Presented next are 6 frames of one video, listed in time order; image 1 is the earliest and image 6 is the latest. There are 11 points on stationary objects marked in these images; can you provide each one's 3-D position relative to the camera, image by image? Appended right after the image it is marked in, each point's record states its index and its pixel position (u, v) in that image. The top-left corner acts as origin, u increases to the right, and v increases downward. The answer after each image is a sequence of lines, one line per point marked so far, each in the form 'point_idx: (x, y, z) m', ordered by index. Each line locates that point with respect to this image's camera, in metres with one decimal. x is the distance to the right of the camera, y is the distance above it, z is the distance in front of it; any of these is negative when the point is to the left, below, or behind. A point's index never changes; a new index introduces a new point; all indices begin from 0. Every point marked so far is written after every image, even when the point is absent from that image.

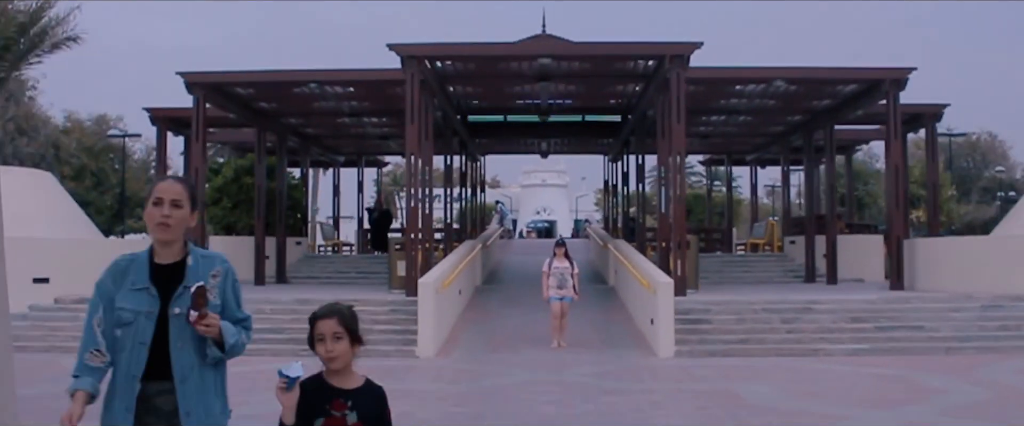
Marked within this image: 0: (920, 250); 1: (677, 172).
0: (+6.3, -0.6, +19.4) m
1: (+2.3, +0.6, +17.5) m
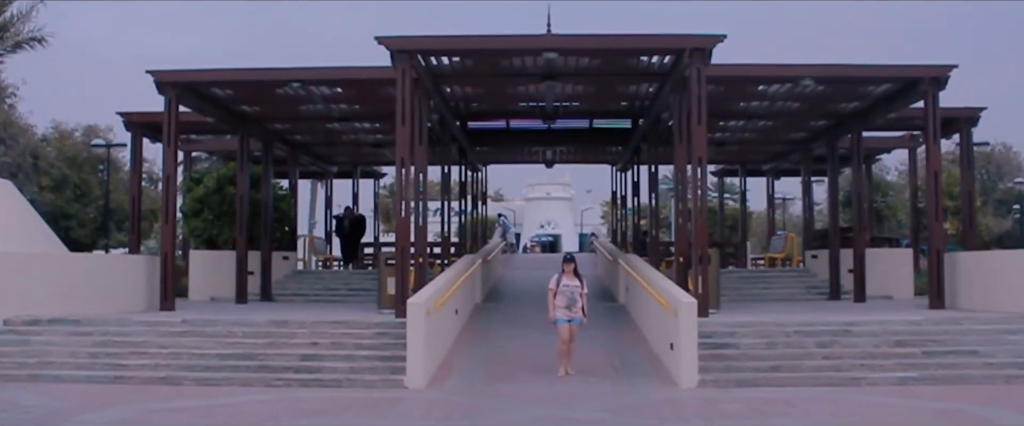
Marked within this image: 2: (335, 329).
0: (+6.4, -0.7, +17.7) m
1: (+2.4, +0.4, +15.8) m
2: (-2.0, -1.3, +14.2) m
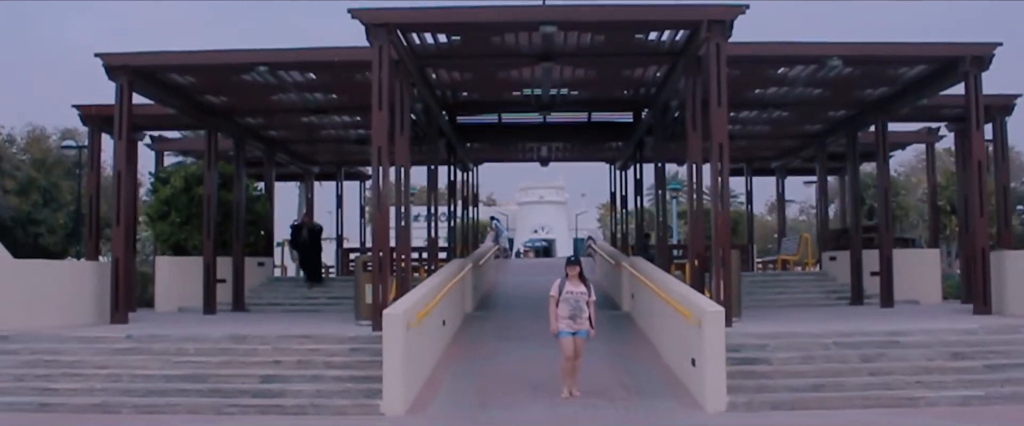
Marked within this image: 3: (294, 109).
0: (+6.3, -0.7, +15.8) m
1: (+2.3, +0.5, +13.9) m
2: (-2.1, -1.3, +12.3) m
3: (-3.4, +1.6, +19.8) m
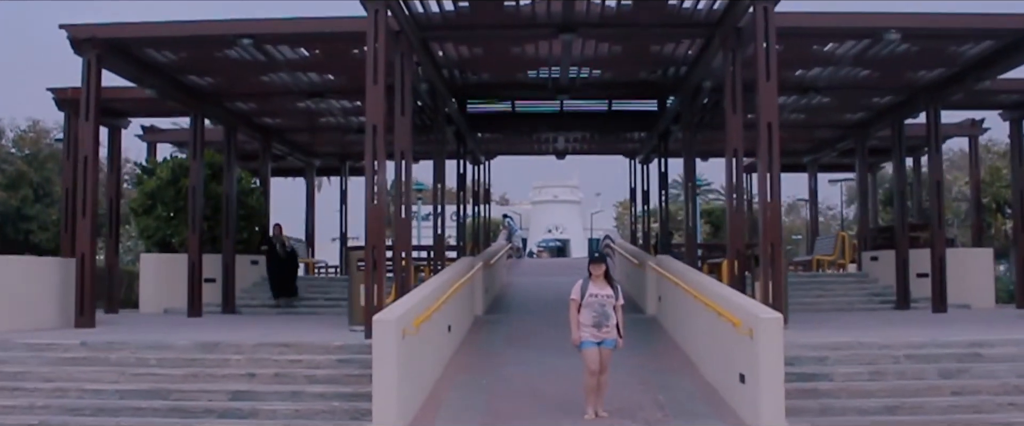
0: (+6.5, -0.6, +14.0) m
1: (+2.4, +0.6, +12.1) m
2: (-1.9, -1.2, +10.5) m
3: (-3.2, +1.7, +18.1) m
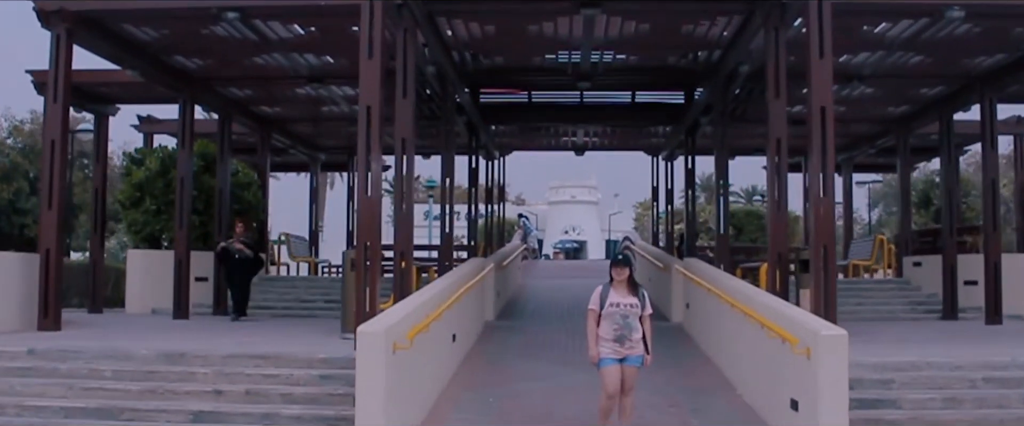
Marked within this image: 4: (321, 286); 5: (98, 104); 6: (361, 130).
0: (+6.6, -0.6, +12.4) m
1: (+2.6, +0.6, +10.6) m
2: (-1.9, -1.1, +9.1) m
3: (-3.0, +1.8, +16.7) m
4: (-3.0, -1.1, +19.4) m
5: (-6.2, +1.6, +18.7) m
6: (-1.3, +0.7, +10.6) m
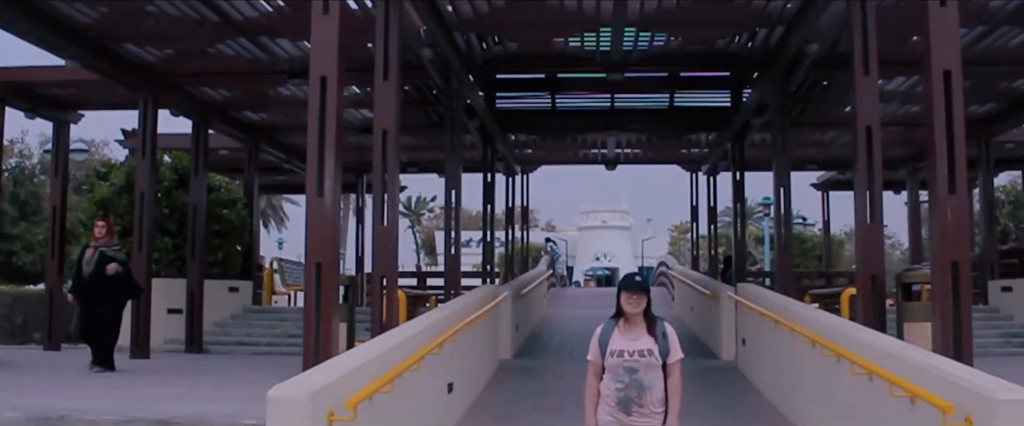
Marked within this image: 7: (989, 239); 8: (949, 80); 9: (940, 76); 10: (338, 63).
0: (+6.7, -0.7, +9.6) m
1: (+2.6, +0.5, +7.9) m
2: (-1.8, -1.2, +6.5) m
3: (-2.8, +1.6, +14.2) m
4: (-2.7, -1.4, +16.8) m
5: (-5.9, +1.3, +16.2) m
6: (-1.2, +0.6, +8.0) m
7: (+7.2, -0.3, +19.0) m
8: (+2.6, +0.8, +8.0) m
9: (+2.6, +0.8, +7.9) m
10: (-1.1, +0.9, +8.1) m
